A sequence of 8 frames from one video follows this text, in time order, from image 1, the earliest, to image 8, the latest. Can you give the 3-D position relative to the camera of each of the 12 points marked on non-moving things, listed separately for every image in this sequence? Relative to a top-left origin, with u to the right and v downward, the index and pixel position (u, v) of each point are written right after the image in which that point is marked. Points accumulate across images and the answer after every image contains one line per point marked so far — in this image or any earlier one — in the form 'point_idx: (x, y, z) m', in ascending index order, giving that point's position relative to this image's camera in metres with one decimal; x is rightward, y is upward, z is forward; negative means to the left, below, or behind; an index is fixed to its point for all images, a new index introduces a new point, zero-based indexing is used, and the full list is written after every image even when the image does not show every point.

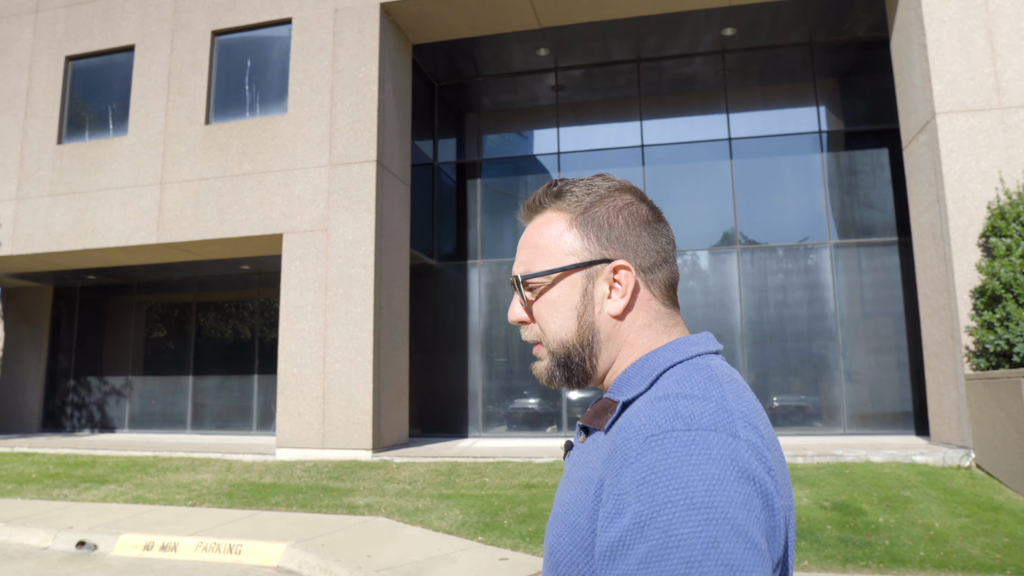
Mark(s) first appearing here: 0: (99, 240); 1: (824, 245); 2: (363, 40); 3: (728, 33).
0: (-7.7, +0.9, +13.3) m
1: (+5.9, +0.8, +13.5) m
2: (-2.6, +4.3, +12.3) m
3: (+4.1, +4.8, +13.6) m
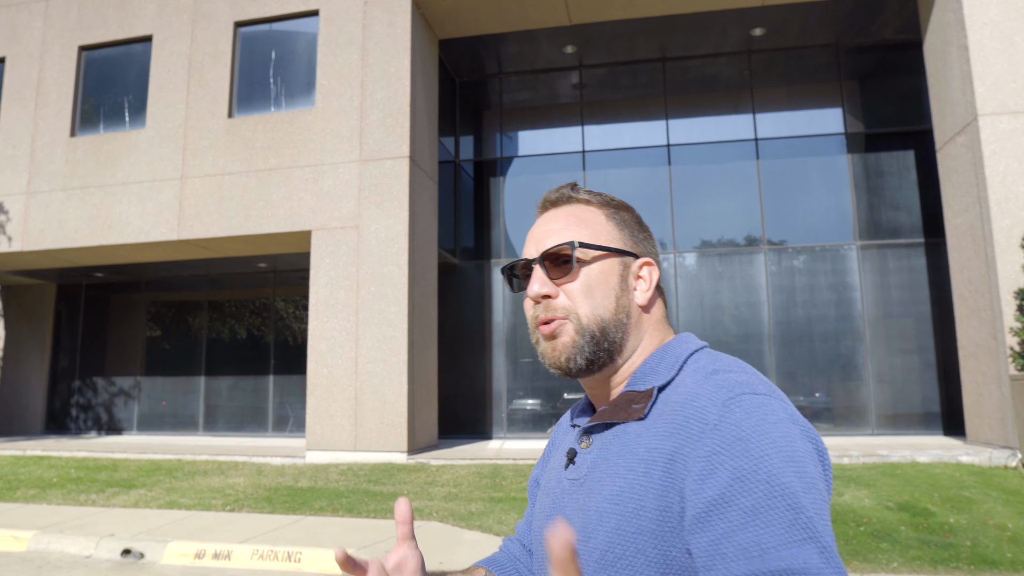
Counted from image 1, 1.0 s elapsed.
0: (-7.1, +0.9, +12.8) m
1: (+6.4, +0.8, +13.5) m
2: (-2.0, +4.3, +12.1) m
3: (+4.7, +4.8, +13.6) m
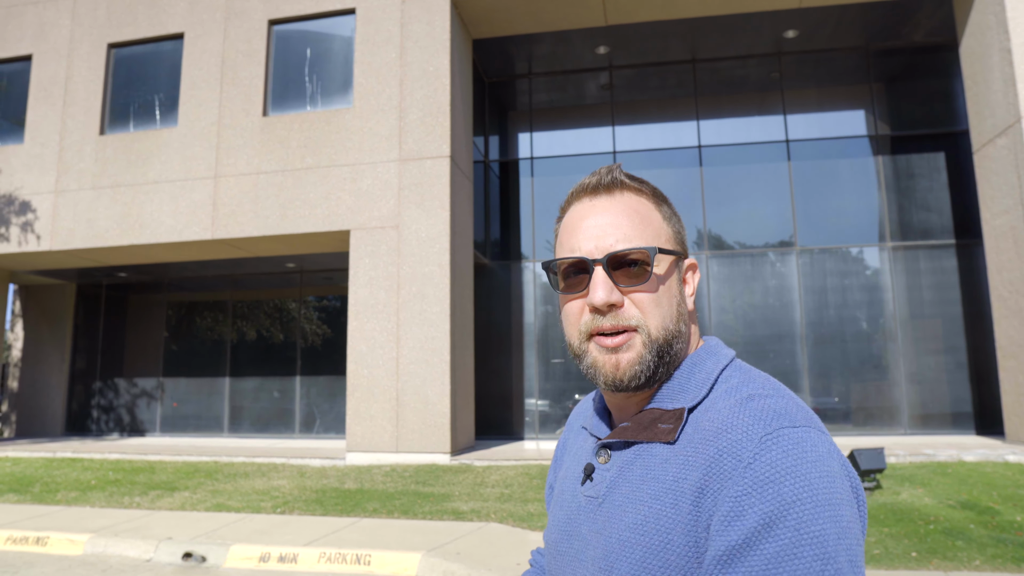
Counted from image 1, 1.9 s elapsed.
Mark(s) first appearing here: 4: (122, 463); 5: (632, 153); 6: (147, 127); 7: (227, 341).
0: (-6.5, +0.9, +12.7) m
1: (+7.1, +0.8, +13.6) m
2: (-1.3, +4.3, +12.0) m
3: (+5.3, +4.8, +13.6) m
4: (-6.4, -2.9, +11.7) m
5: (+2.5, +2.8, +14.7) m
6: (-6.7, +3.0, +13.2) m
7: (-6.2, -1.2, +15.6) m
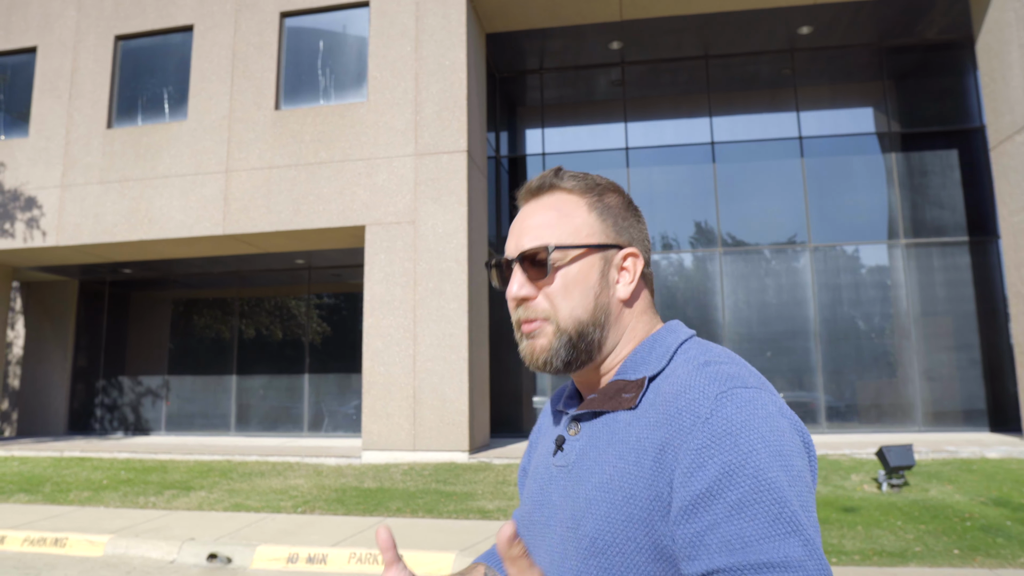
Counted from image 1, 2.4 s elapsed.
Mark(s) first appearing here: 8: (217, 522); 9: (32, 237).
0: (-6.2, +1.0, +12.5) m
1: (+7.3, +0.8, +13.6) m
2: (-1.1, +4.4, +11.9) m
3: (+5.6, +4.9, +13.6) m
4: (-6.1, -2.8, +11.5) m
5: (+2.7, +2.8, +14.6) m
6: (-6.5, +3.0, +13.0) m
7: (-6.0, -1.1, +15.4) m
8: (-3.6, -2.8, +8.6) m
9: (-8.7, +0.9, +13.0) m
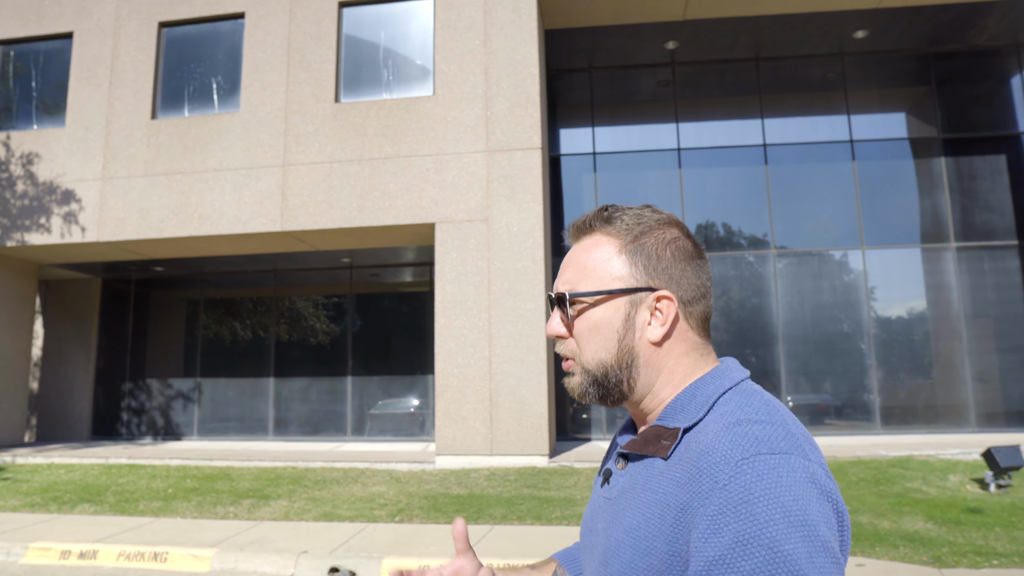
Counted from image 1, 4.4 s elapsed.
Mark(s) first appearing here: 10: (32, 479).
0: (-5.1, +1.0, +11.9) m
1: (+8.4, +0.8, +13.8) m
2: (+0.1, +4.4, +11.6) m
3: (+6.7, +4.8, +13.7) m
4: (-4.9, -2.8, +11.0) m
5: (+3.8, +2.8, +14.6) m
6: (-5.3, +3.1, +12.4) m
7: (-5.0, -1.1, +14.8) m
8: (-2.2, -2.8, +8.2) m
9: (-7.6, +0.9, +12.3) m
10: (-7.2, -2.9, +10.7) m
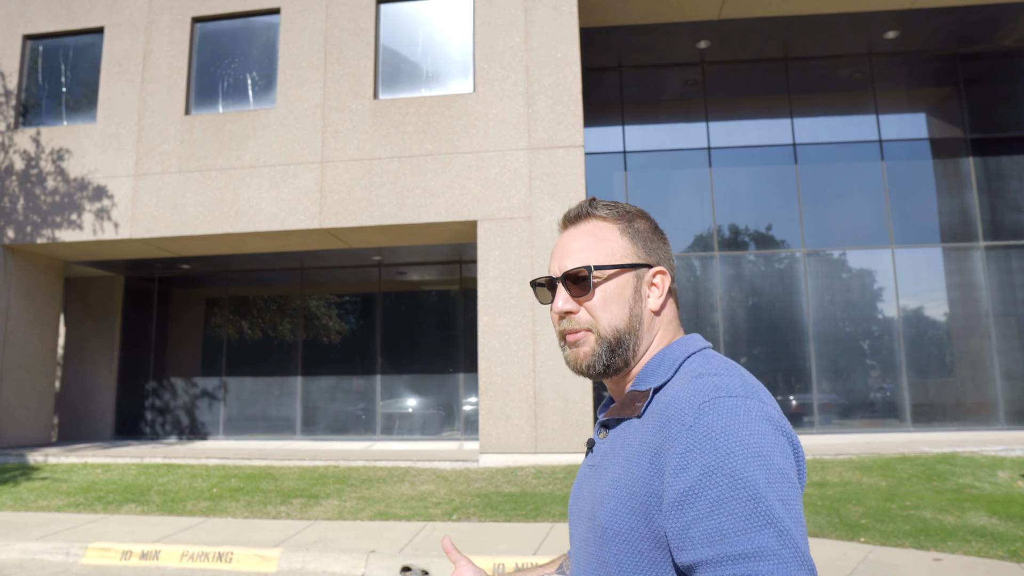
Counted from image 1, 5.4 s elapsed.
0: (-4.4, +1.1, +11.8) m
1: (+9.0, +0.8, +13.9) m
2: (+0.8, +4.4, +11.6) m
3: (+7.3, +4.9, +13.8) m
4: (-4.3, -2.7, +10.9) m
5: (+4.4, +2.8, +14.6) m
6: (-4.7, +3.1, +12.3) m
7: (-4.4, -1.0, +14.7) m
8: (-1.5, -2.8, +8.1) m
9: (-6.9, +1.0, +12.1) m
10: (-6.5, -2.8, +10.6) m
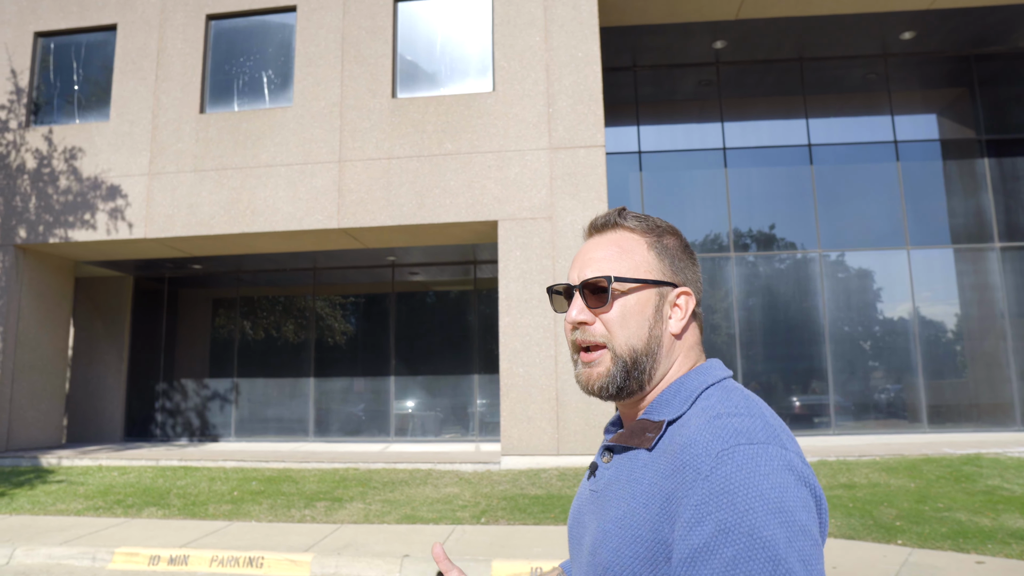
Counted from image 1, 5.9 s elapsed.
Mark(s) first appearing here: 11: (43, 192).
0: (-4.1, +1.1, +11.7) m
1: (+9.3, +0.8, +13.9) m
2: (+1.1, +4.4, +11.5) m
3: (+7.6, +4.8, +13.8) m
4: (-3.9, -2.8, +10.7) m
5: (+4.7, +2.8, +14.6) m
6: (-4.4, +3.1, +12.2) m
7: (-4.1, -1.0, +14.6) m
8: (-1.2, -2.8, +8.0) m
9: (-6.6, +1.0, +12.0) m
10: (-6.2, -2.8, +10.4) m
11: (-8.0, +1.6, +12.2) m
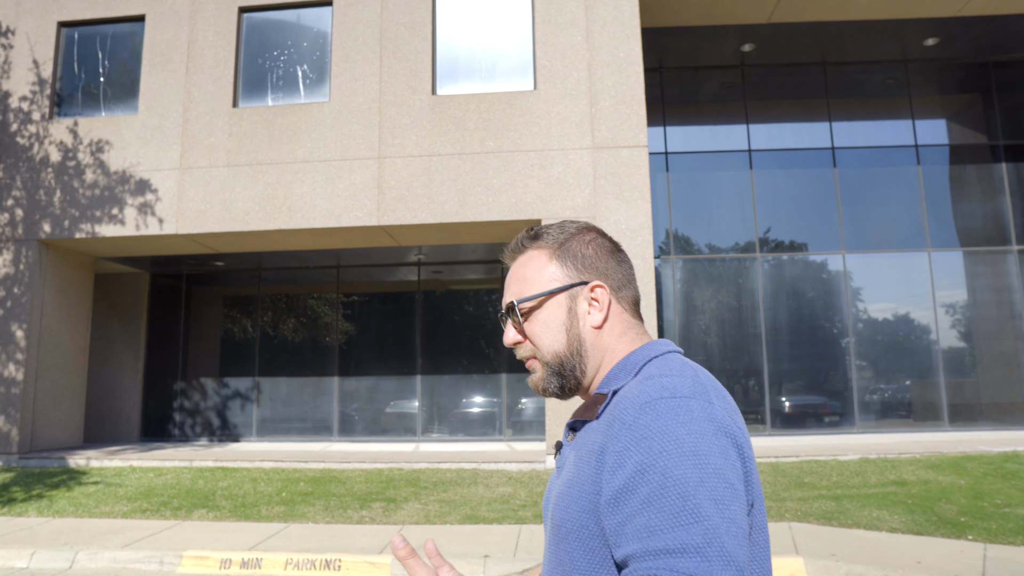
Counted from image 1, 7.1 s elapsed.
0: (-3.4, +1.1, +11.5) m
1: (+9.9, +0.8, +14.3) m
2: (+1.8, +4.4, +11.5) m
3: (+8.2, +4.8, +14.1) m
4: (-3.2, -2.7, +10.6) m
5: (+5.2, +2.8, +14.7) m
6: (-3.7, +3.1, +12.0) m
7: (-3.6, -1.0, +14.4) m
8: (-0.4, -2.7, +7.9) m
9: (-6.0, +1.0, +11.7) m
10: (-5.5, -2.8, +10.2) m
11: (-7.4, +1.7, +11.9) m
